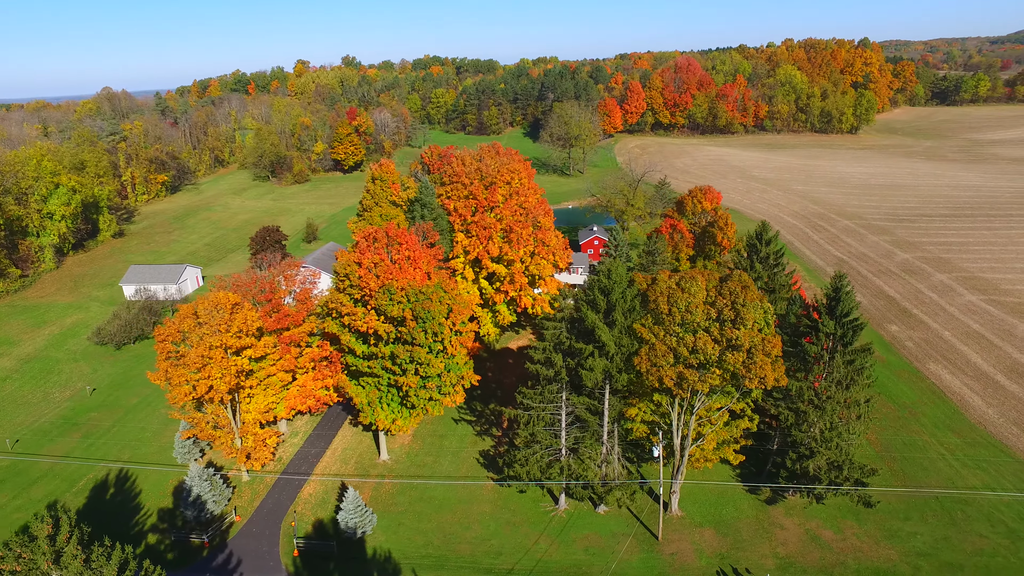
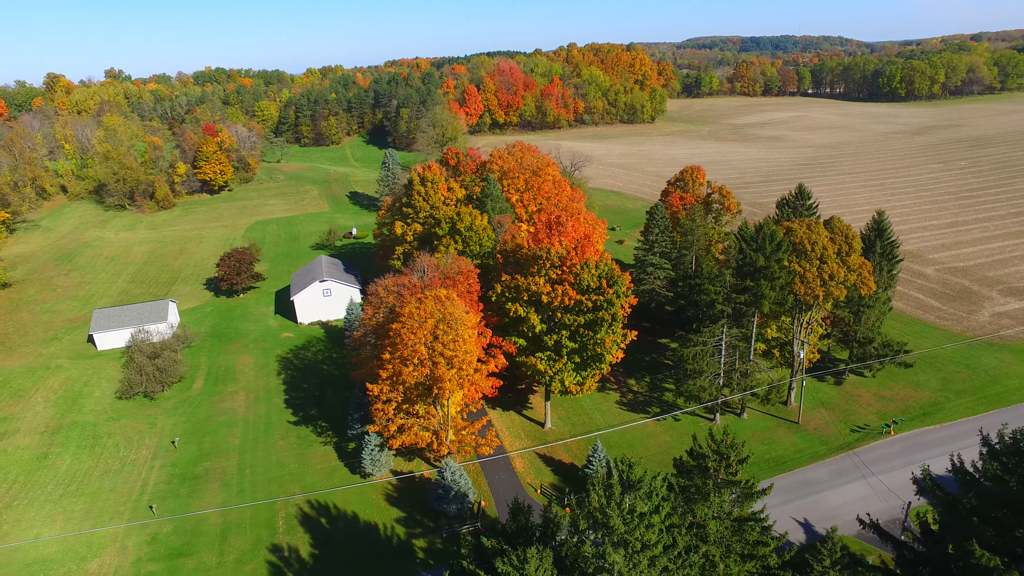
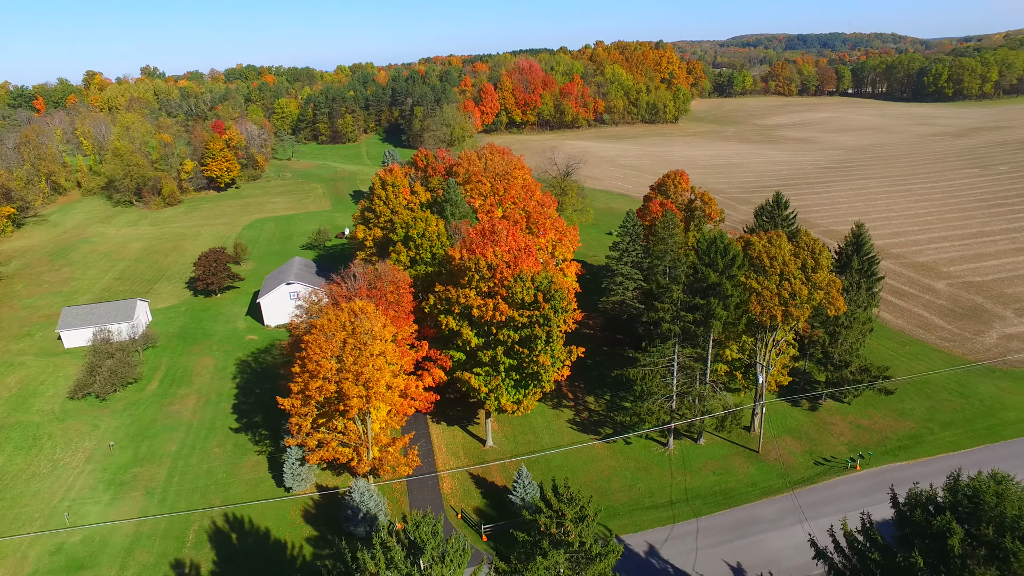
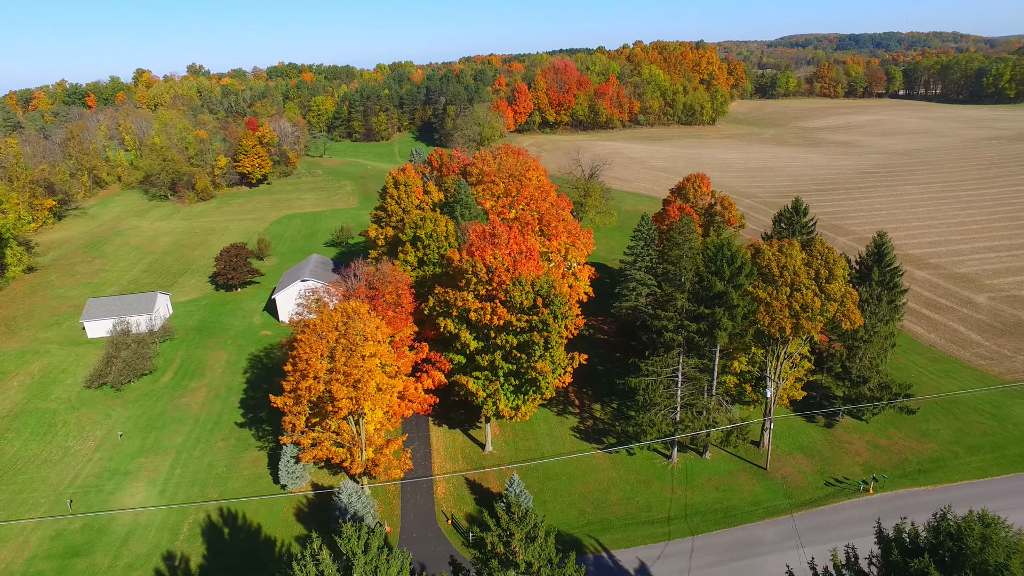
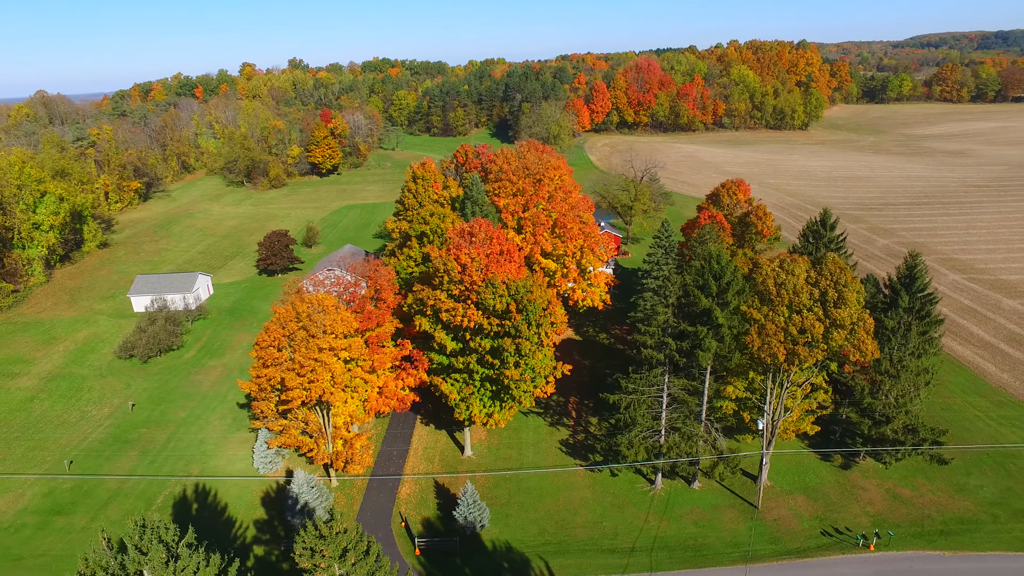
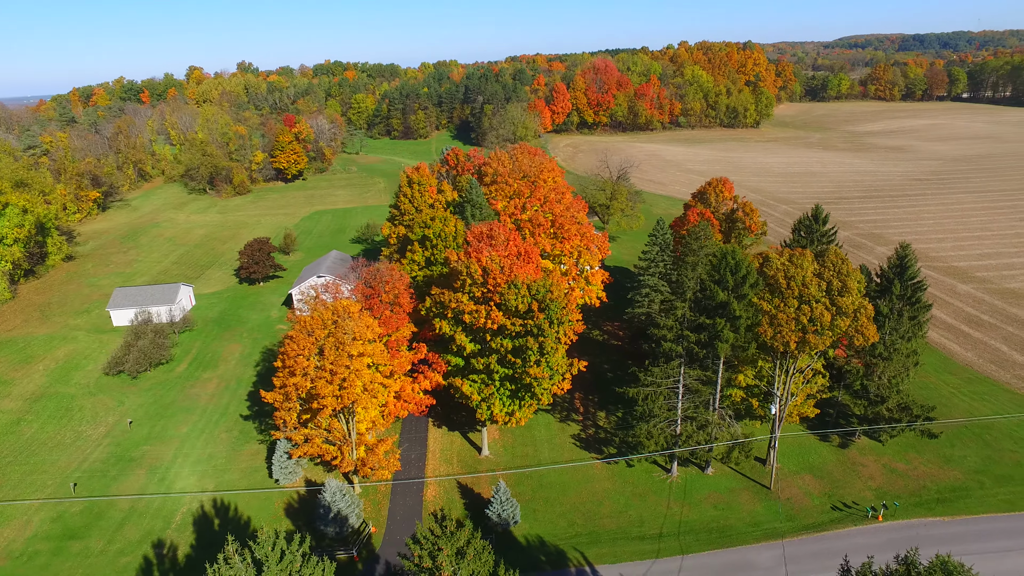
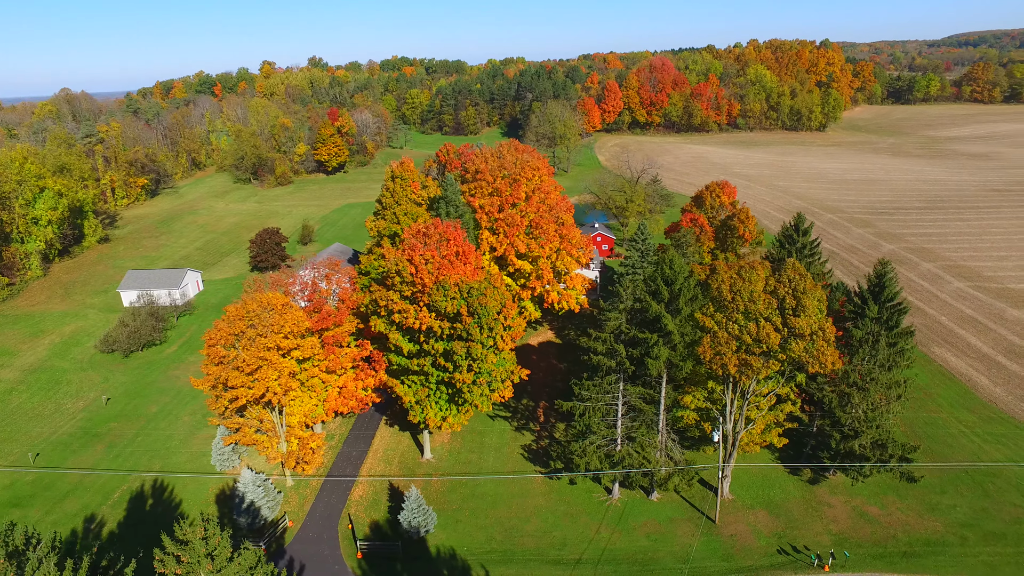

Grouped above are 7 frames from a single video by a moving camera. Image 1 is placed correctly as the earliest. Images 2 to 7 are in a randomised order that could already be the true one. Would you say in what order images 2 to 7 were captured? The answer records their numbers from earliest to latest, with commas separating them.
7, 5, 6, 4, 3, 2
